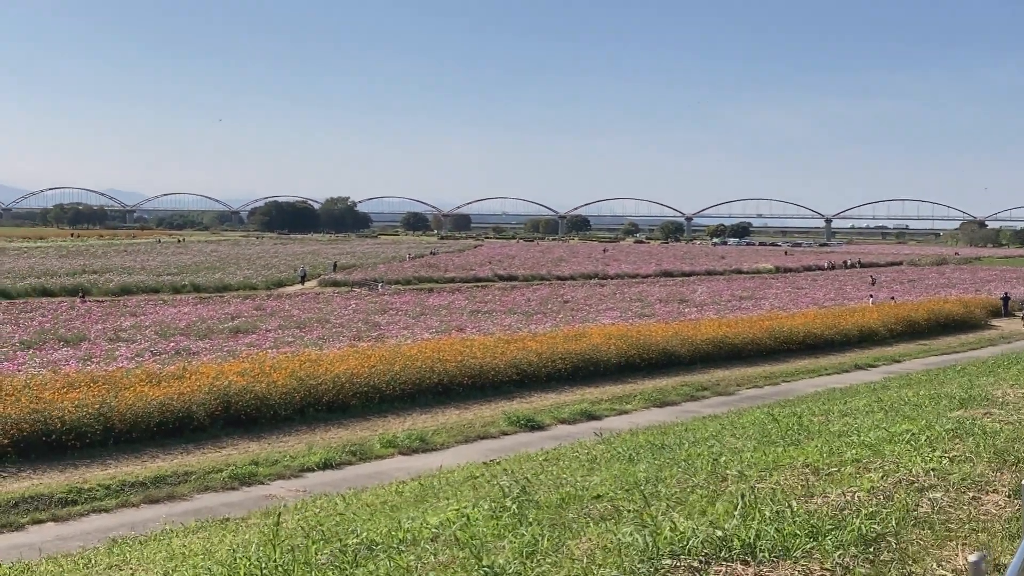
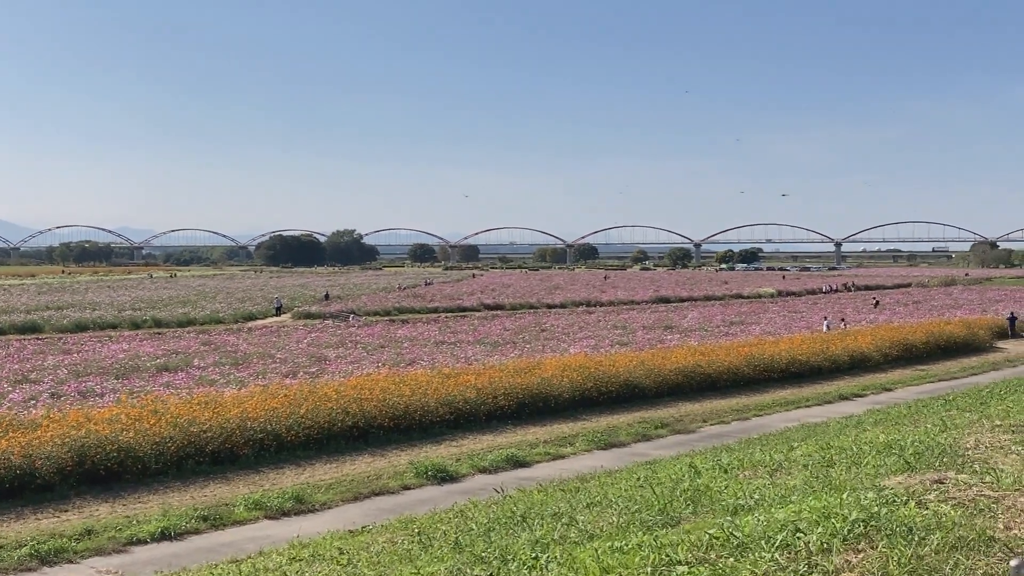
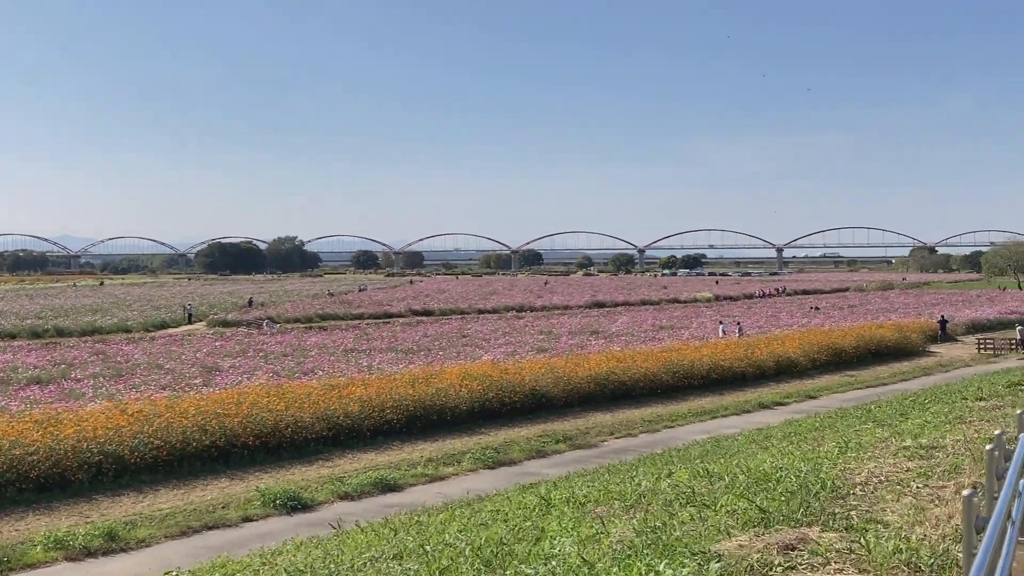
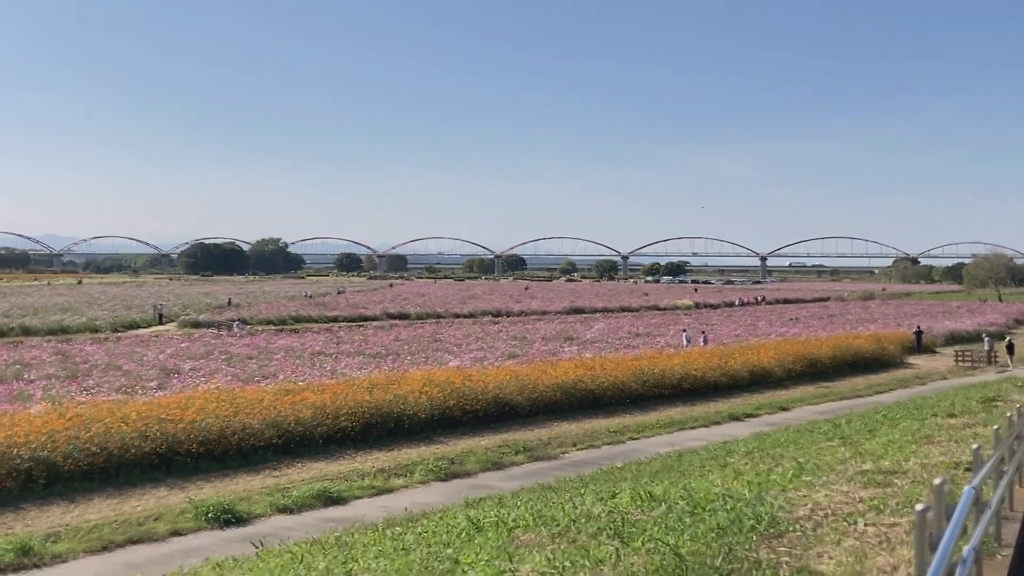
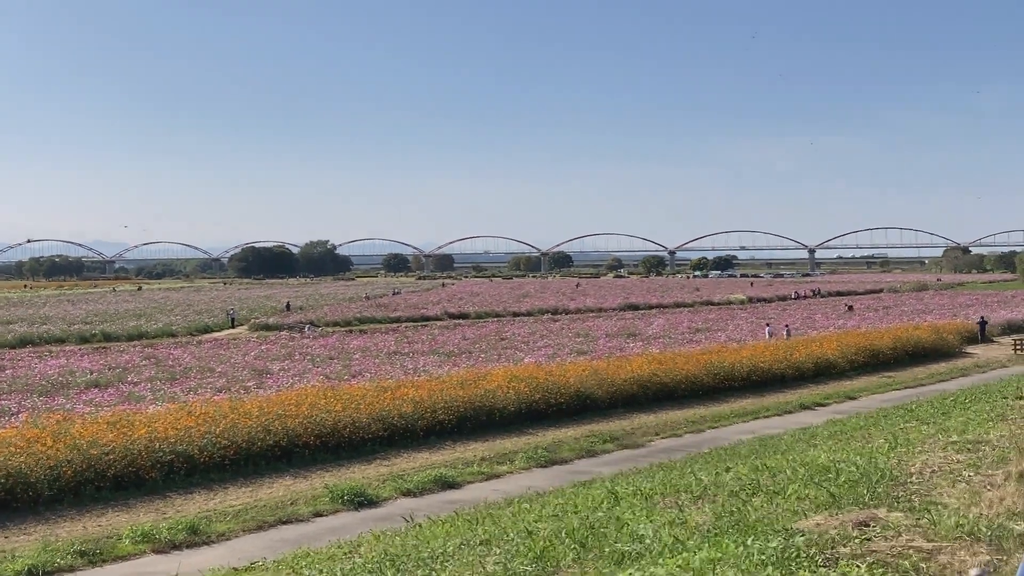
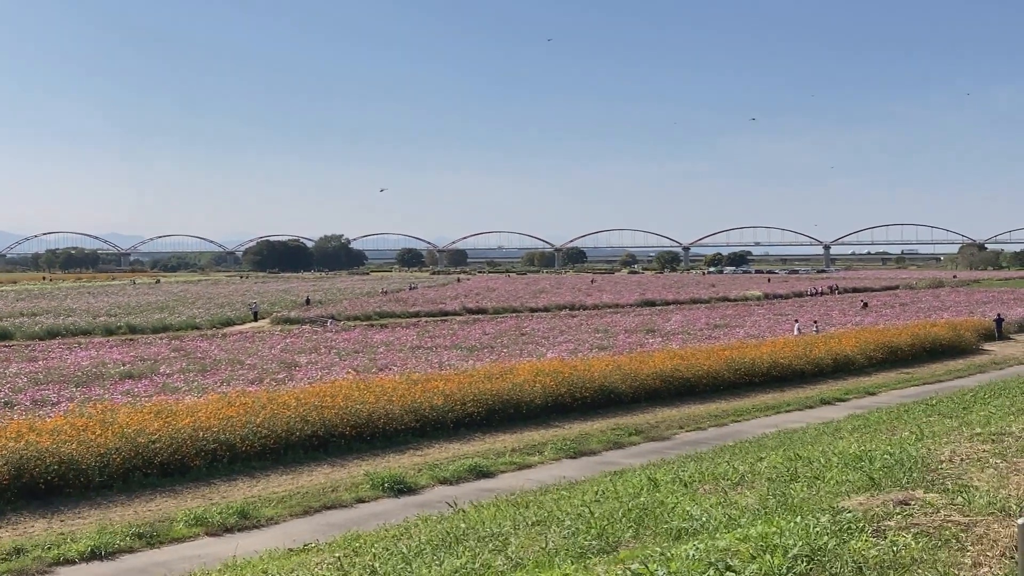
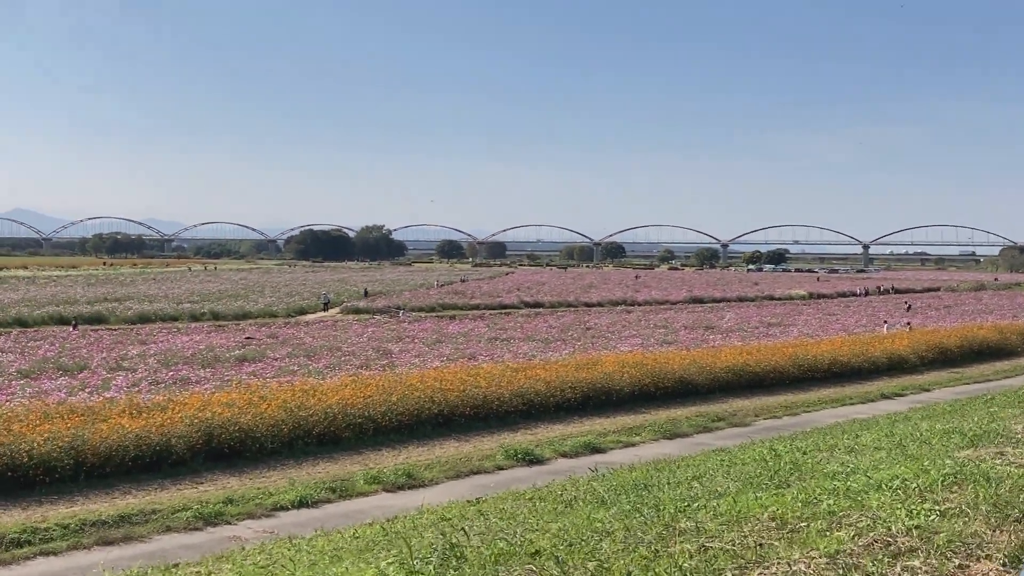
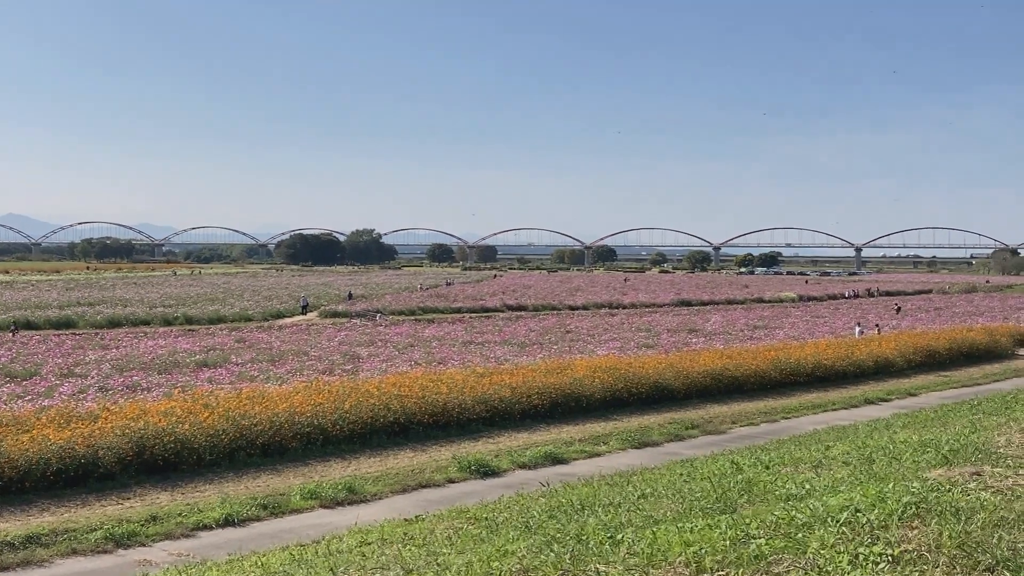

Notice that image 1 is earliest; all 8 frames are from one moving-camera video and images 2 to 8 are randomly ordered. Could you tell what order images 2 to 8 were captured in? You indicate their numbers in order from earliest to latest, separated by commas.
7, 8, 2, 6, 5, 3, 4
